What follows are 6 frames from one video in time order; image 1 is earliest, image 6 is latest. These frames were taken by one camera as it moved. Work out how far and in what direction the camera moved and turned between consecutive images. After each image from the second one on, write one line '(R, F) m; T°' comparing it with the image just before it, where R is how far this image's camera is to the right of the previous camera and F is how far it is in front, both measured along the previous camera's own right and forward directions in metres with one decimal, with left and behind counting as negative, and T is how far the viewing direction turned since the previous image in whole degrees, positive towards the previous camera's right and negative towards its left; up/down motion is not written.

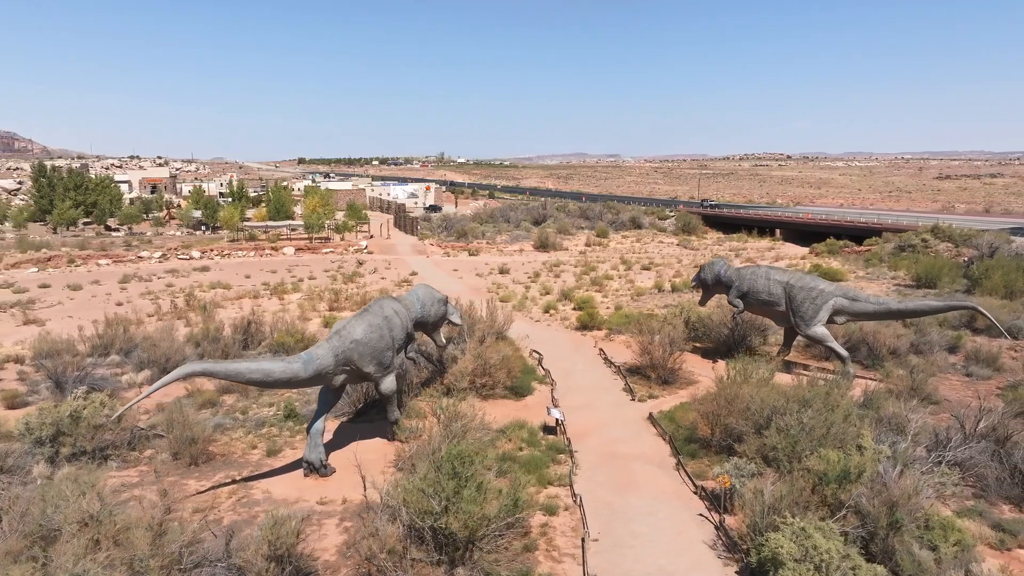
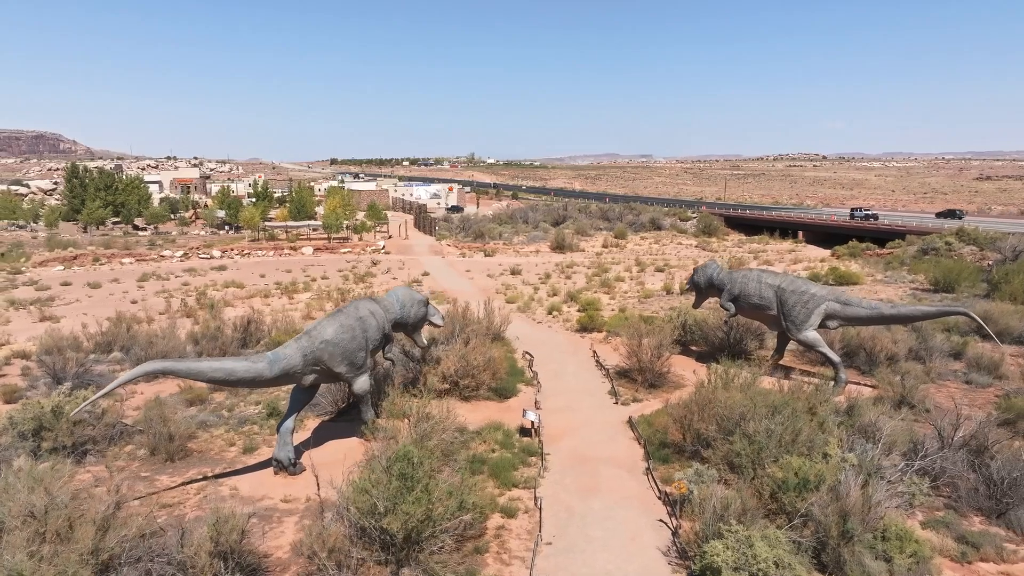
(+0.7, 0.0) m; -2°
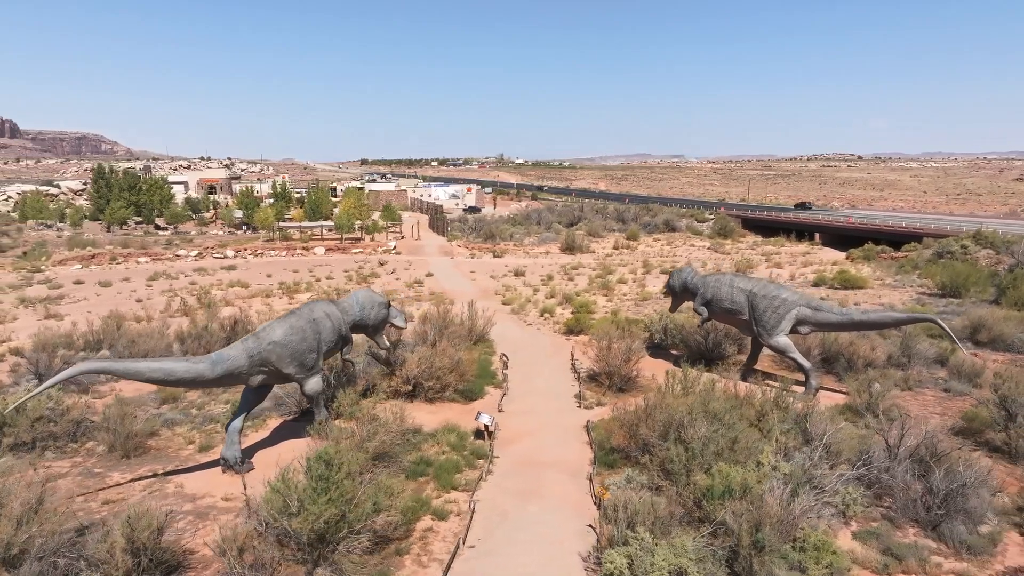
(+1.0, 0.0) m; -2°
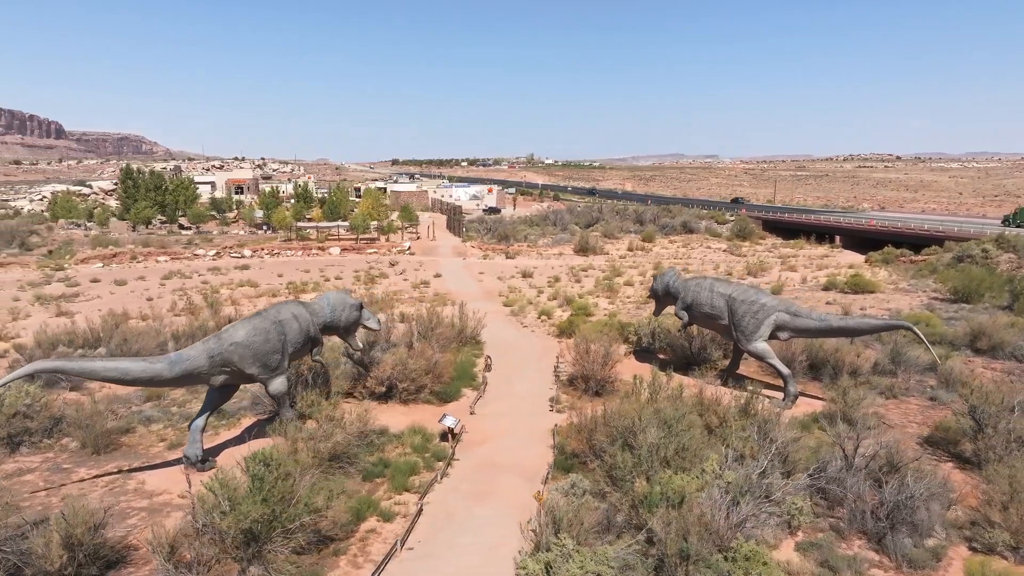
(+0.8, 0.0) m; -2°
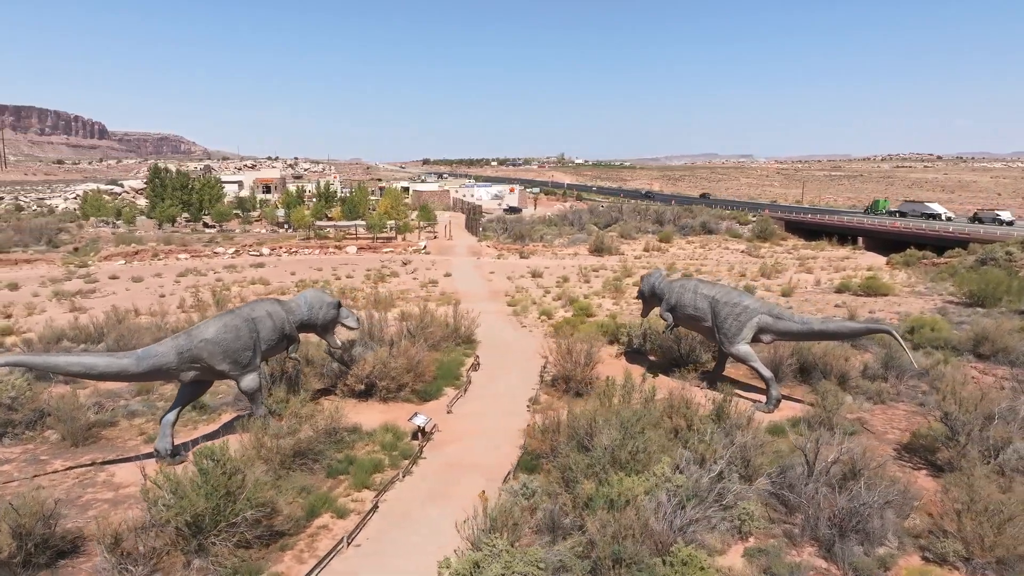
(+0.8, 0.0) m; -2°
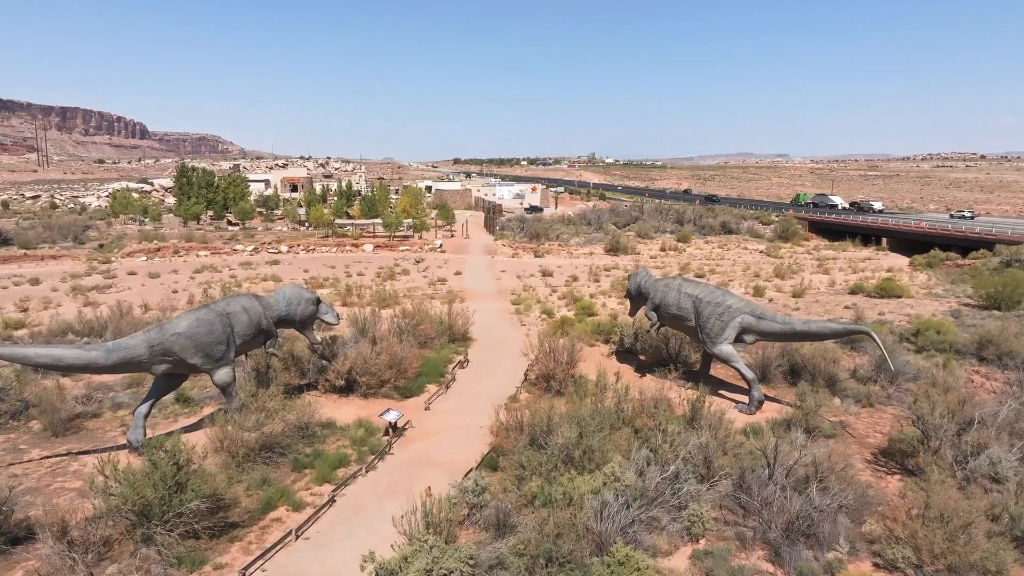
(+0.8, 0.0) m; -2°
